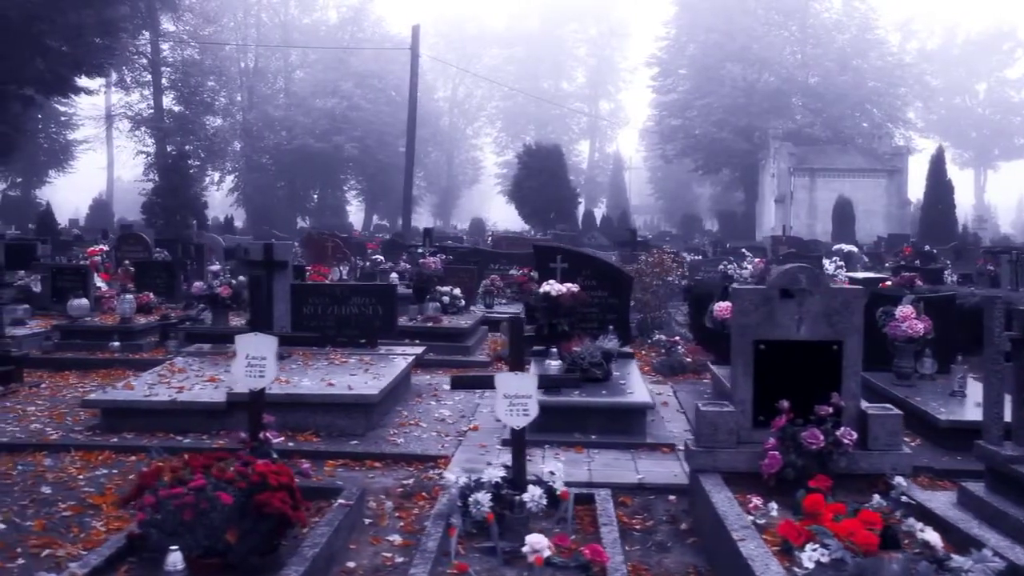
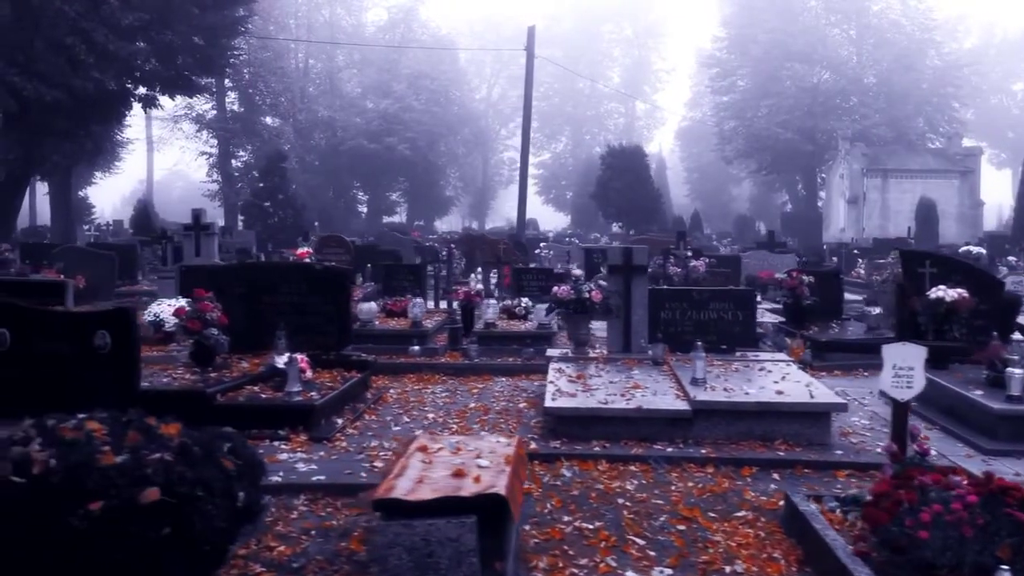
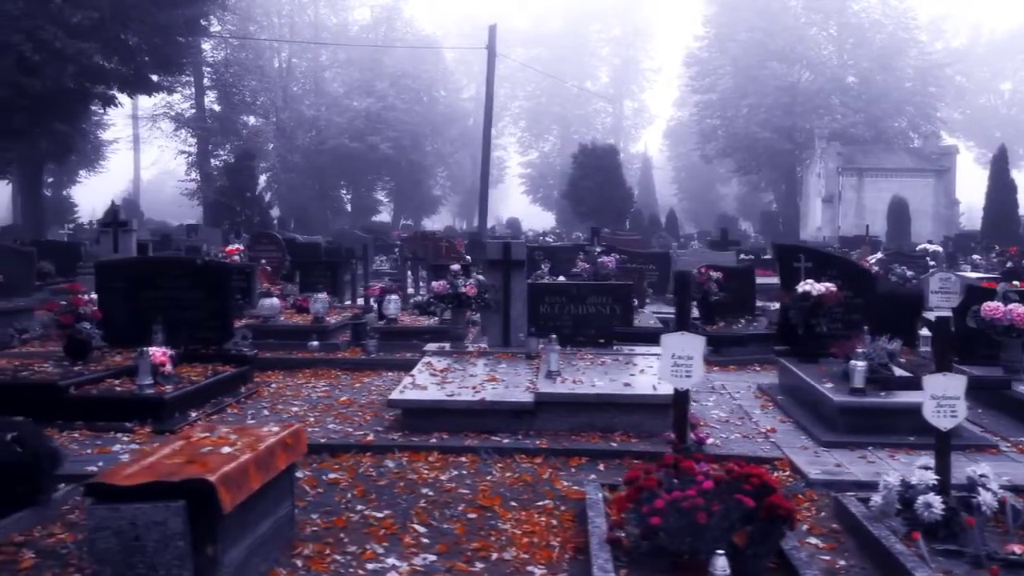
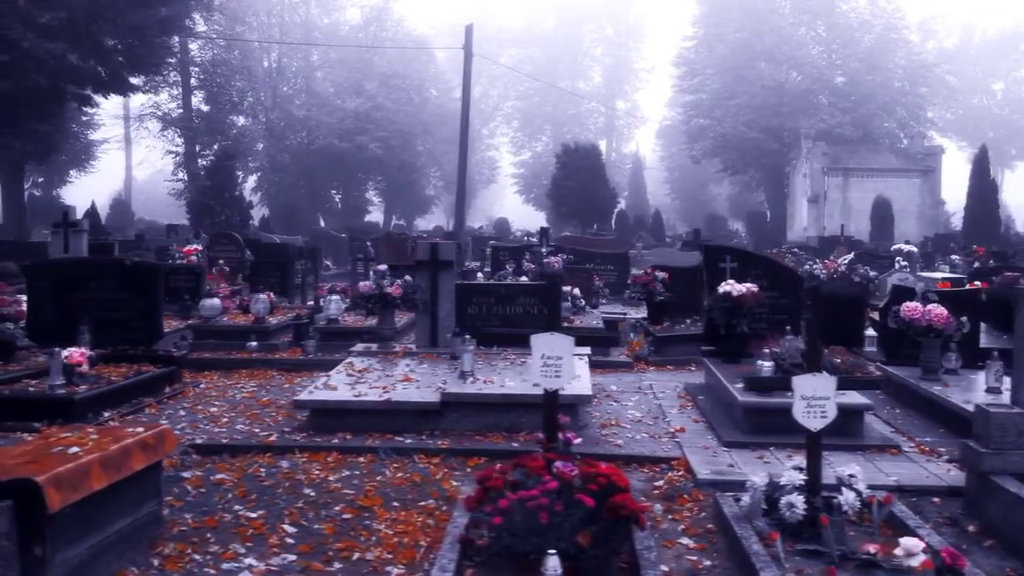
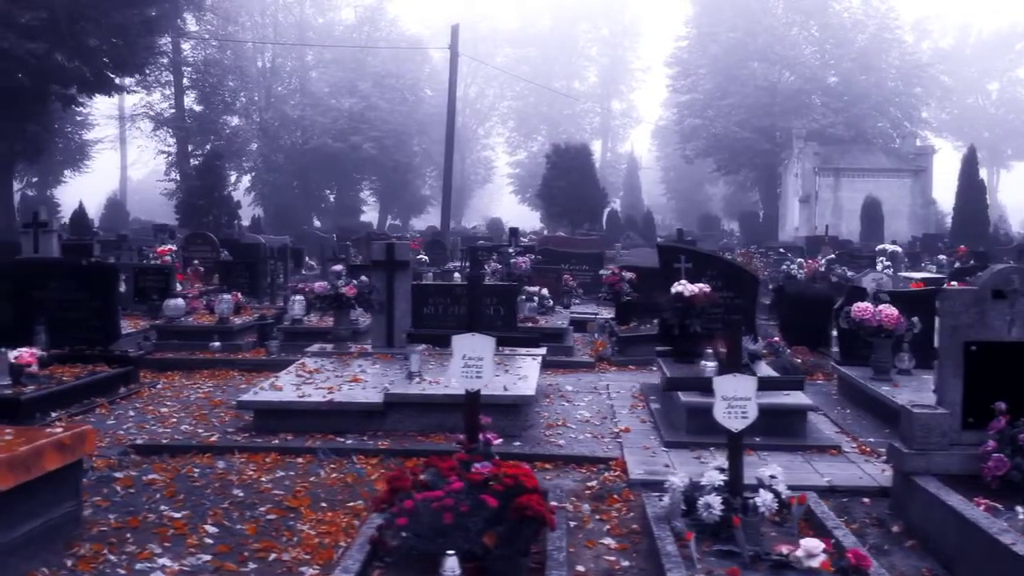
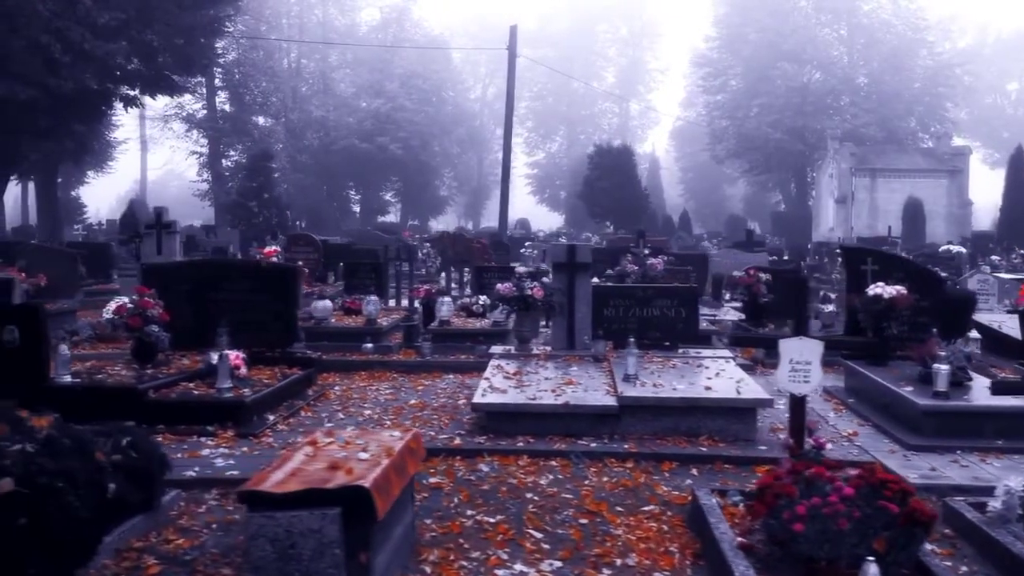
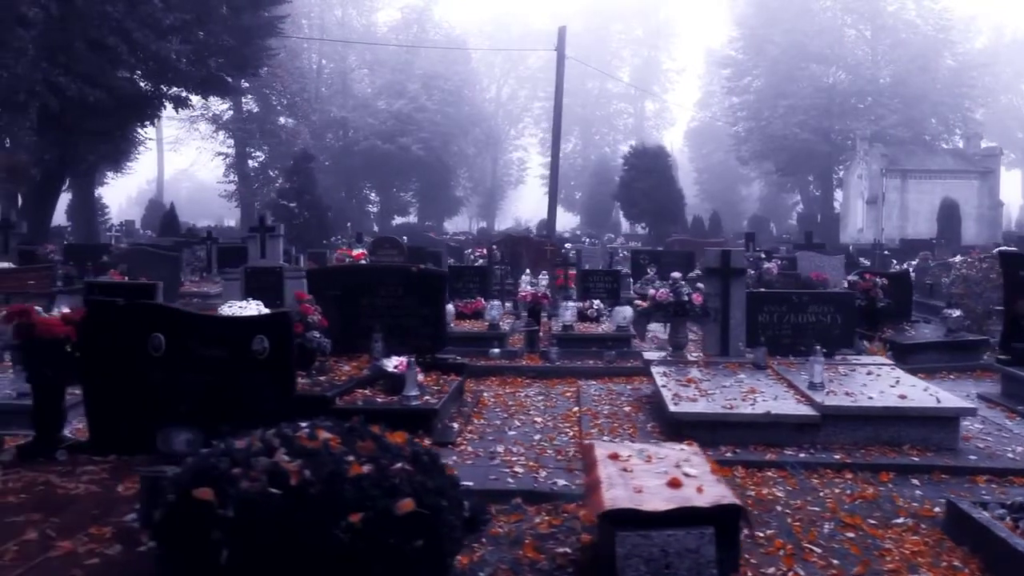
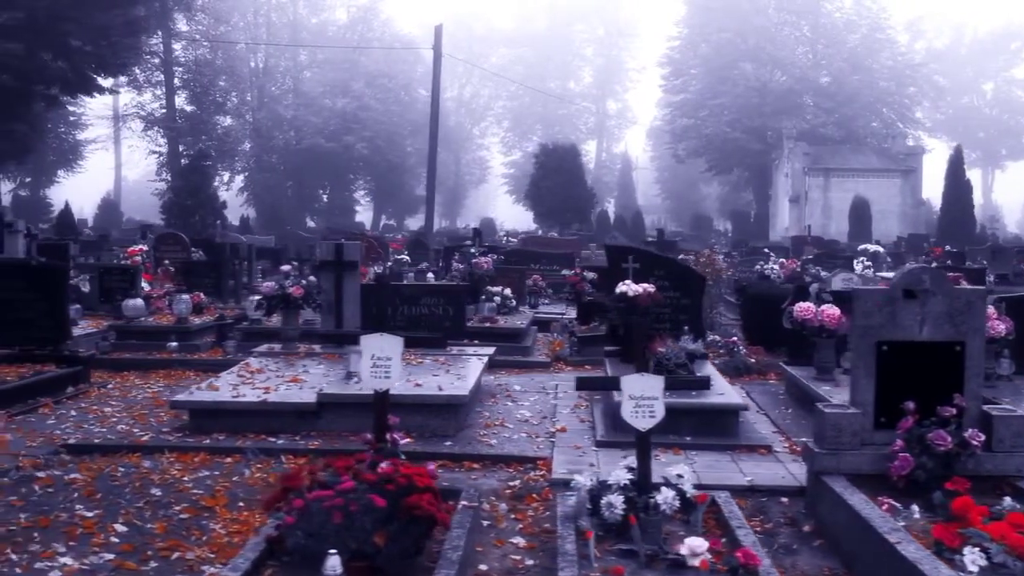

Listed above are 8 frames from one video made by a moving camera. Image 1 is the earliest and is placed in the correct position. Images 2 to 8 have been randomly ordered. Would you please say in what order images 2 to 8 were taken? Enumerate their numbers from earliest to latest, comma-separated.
8, 5, 4, 3, 6, 2, 7
